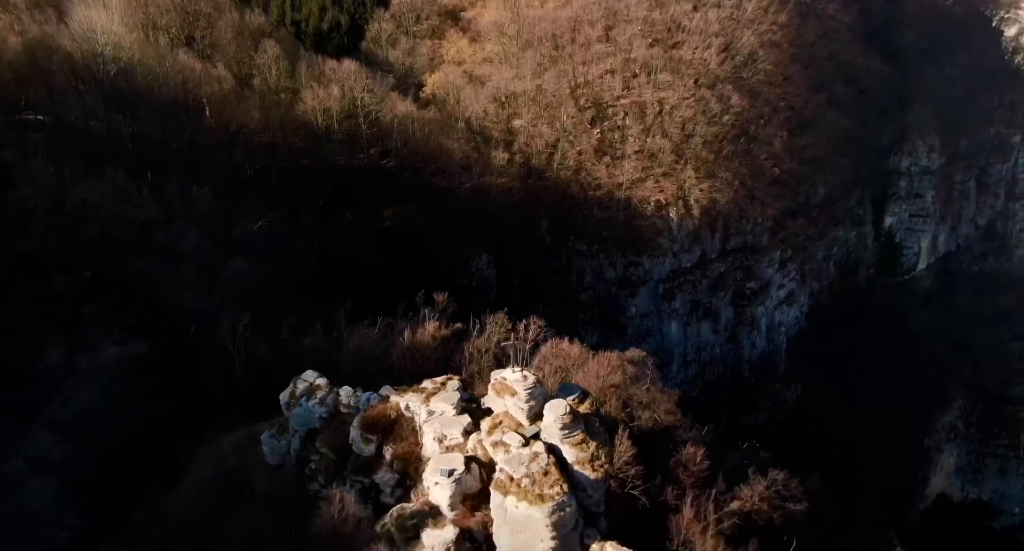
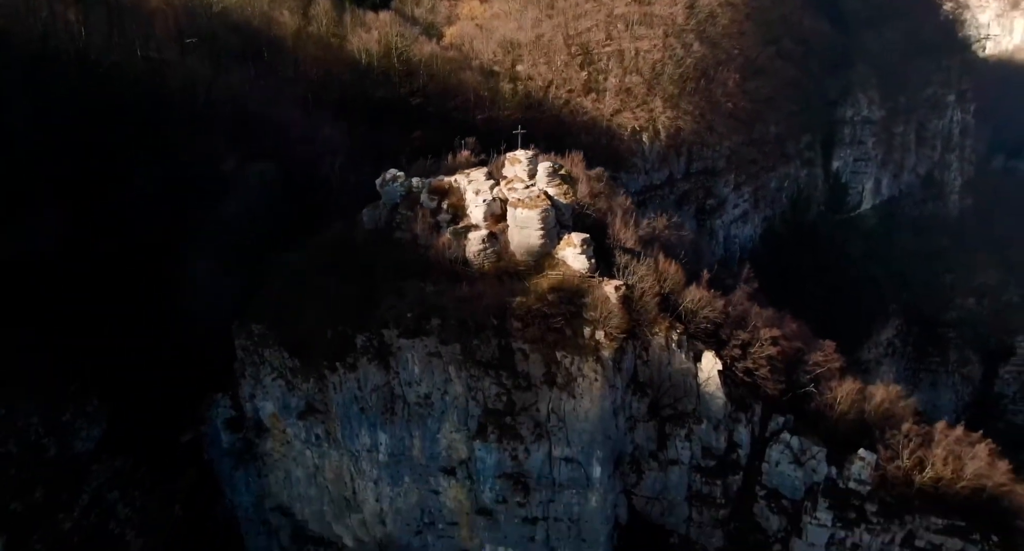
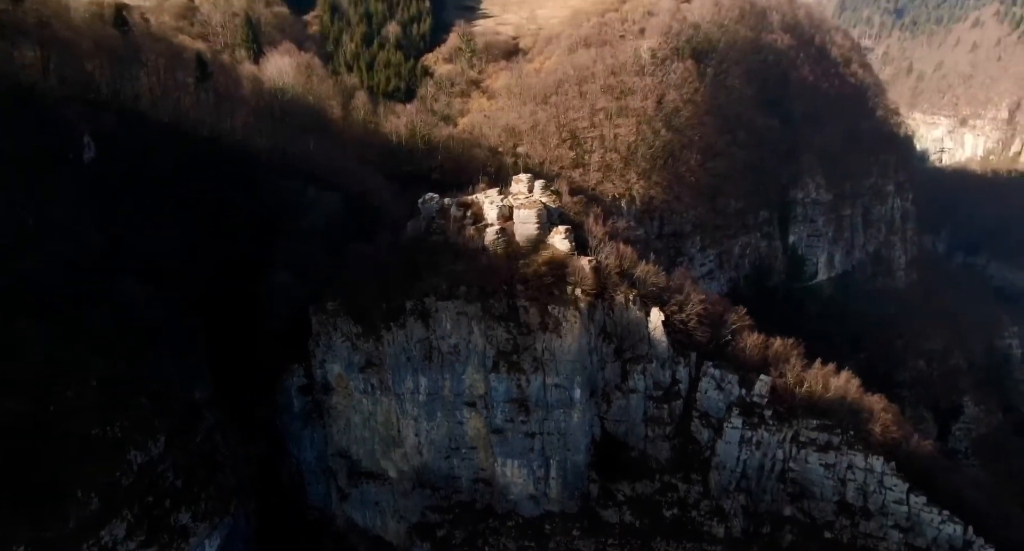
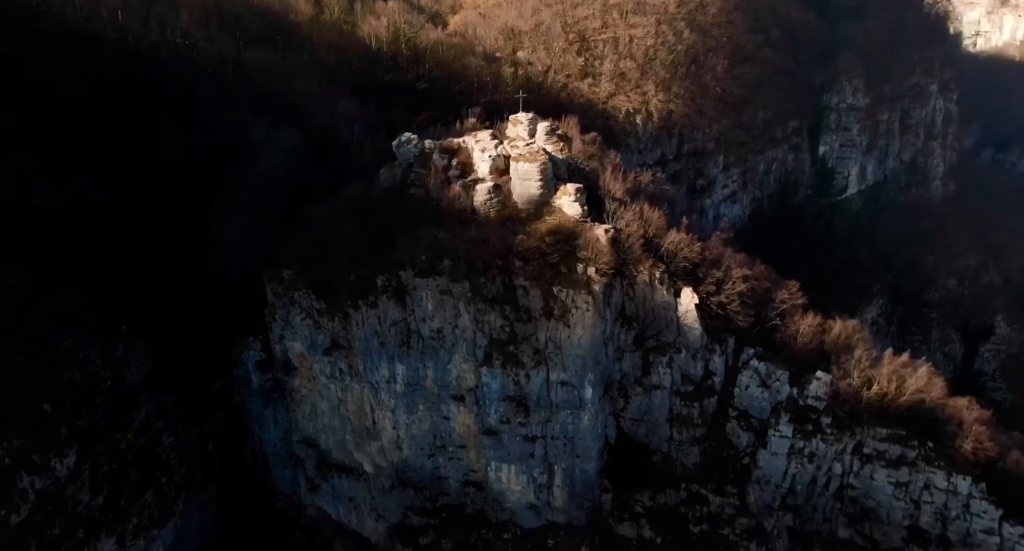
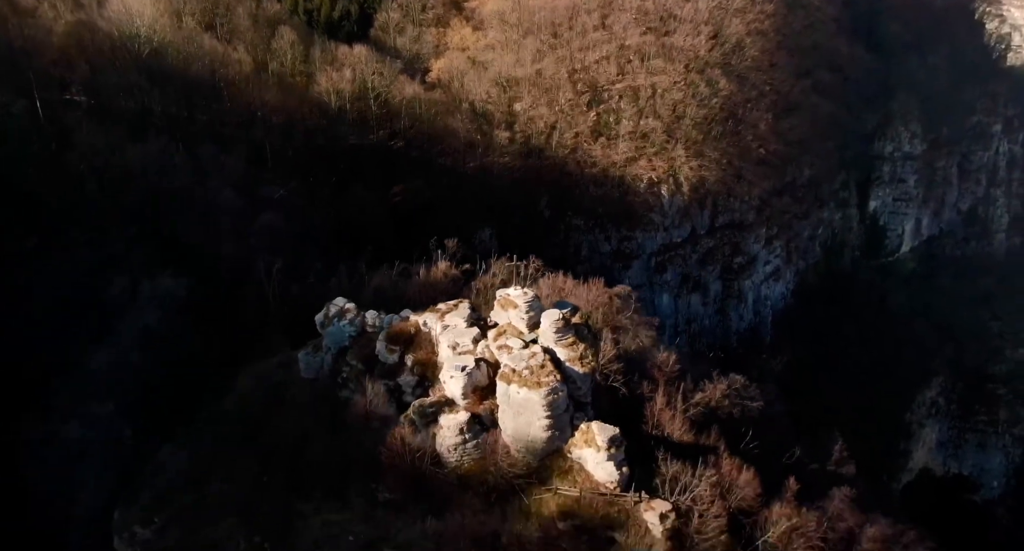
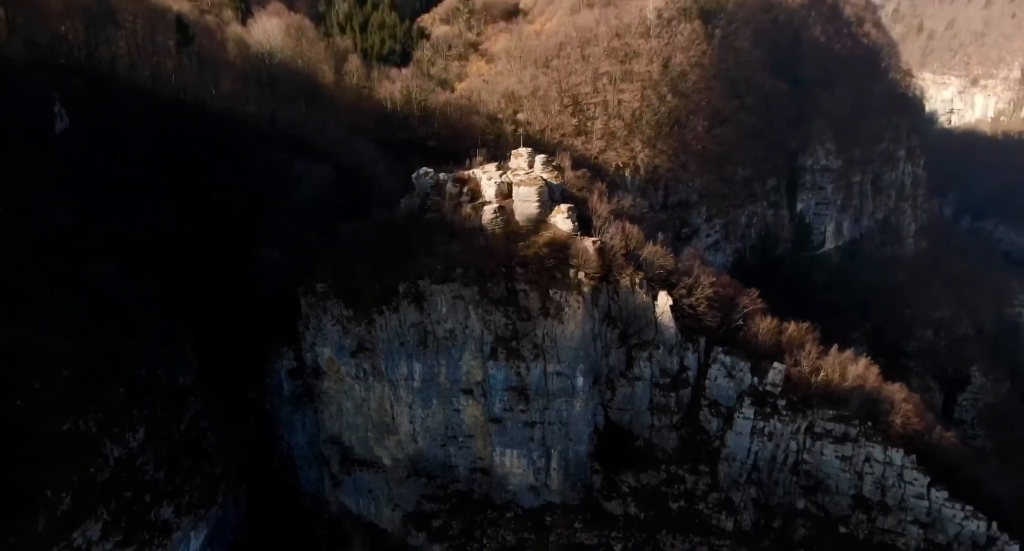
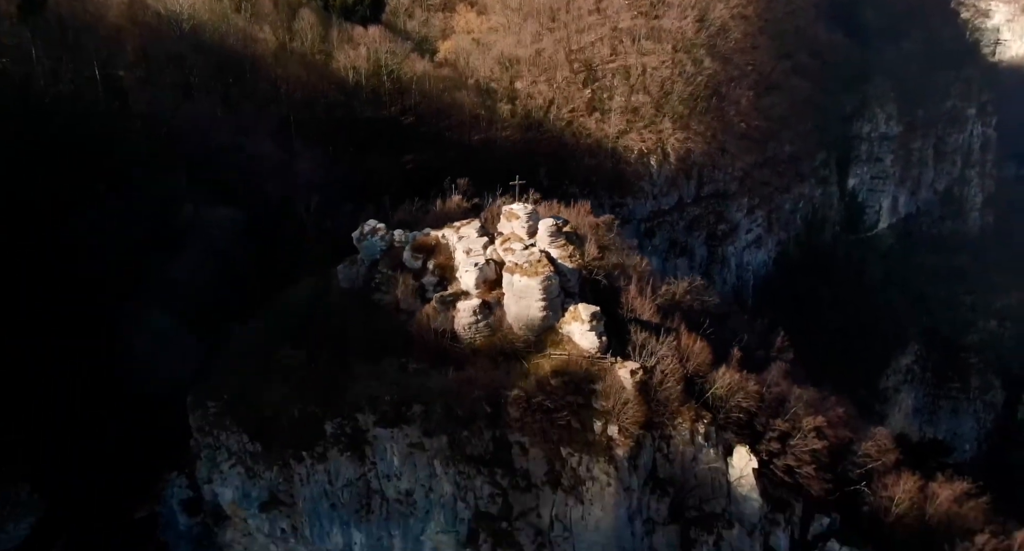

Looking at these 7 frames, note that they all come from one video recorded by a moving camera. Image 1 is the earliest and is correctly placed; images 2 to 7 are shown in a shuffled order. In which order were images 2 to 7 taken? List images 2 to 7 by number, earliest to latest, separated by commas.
5, 7, 2, 4, 6, 3
